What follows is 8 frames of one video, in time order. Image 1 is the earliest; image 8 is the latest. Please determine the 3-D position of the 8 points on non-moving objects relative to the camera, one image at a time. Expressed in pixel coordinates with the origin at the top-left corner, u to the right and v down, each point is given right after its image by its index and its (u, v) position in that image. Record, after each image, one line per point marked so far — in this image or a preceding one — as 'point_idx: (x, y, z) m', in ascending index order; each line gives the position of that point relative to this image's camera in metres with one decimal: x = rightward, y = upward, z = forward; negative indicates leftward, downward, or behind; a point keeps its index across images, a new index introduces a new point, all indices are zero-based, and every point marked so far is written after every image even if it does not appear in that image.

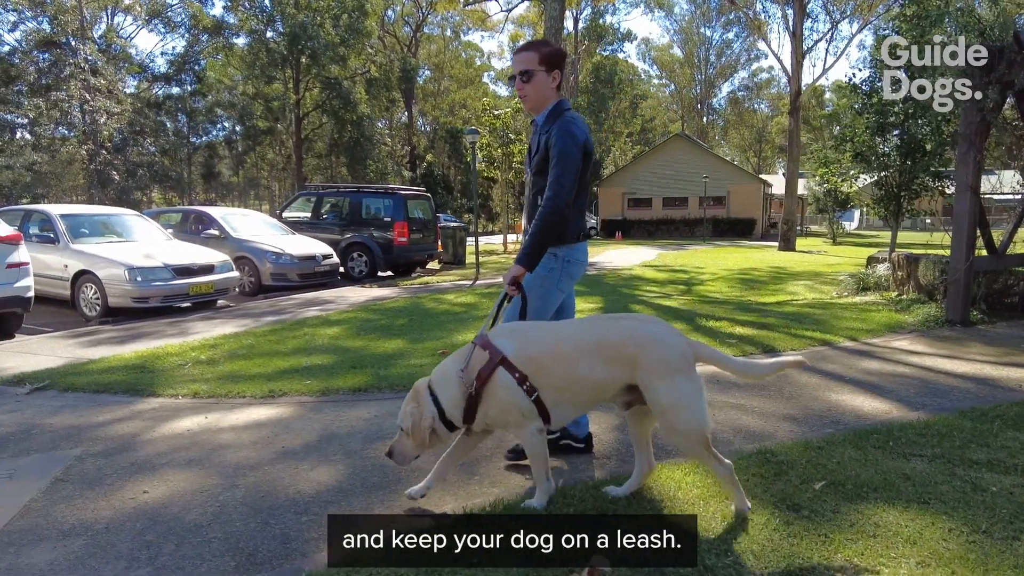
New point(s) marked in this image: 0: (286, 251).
0: (-4.6, +0.8, +13.3) m
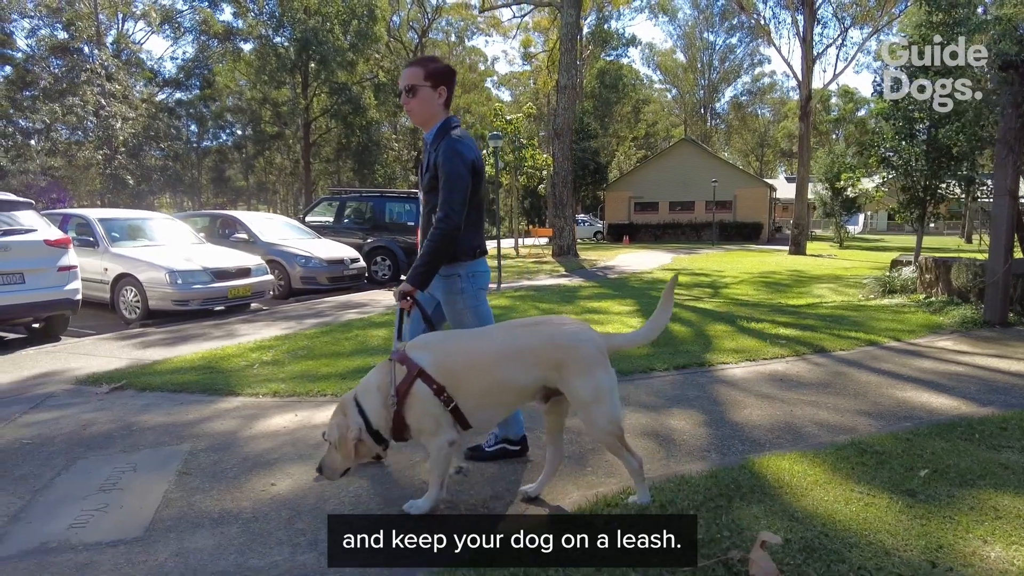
0: (-4.0, +0.7, +13.5) m
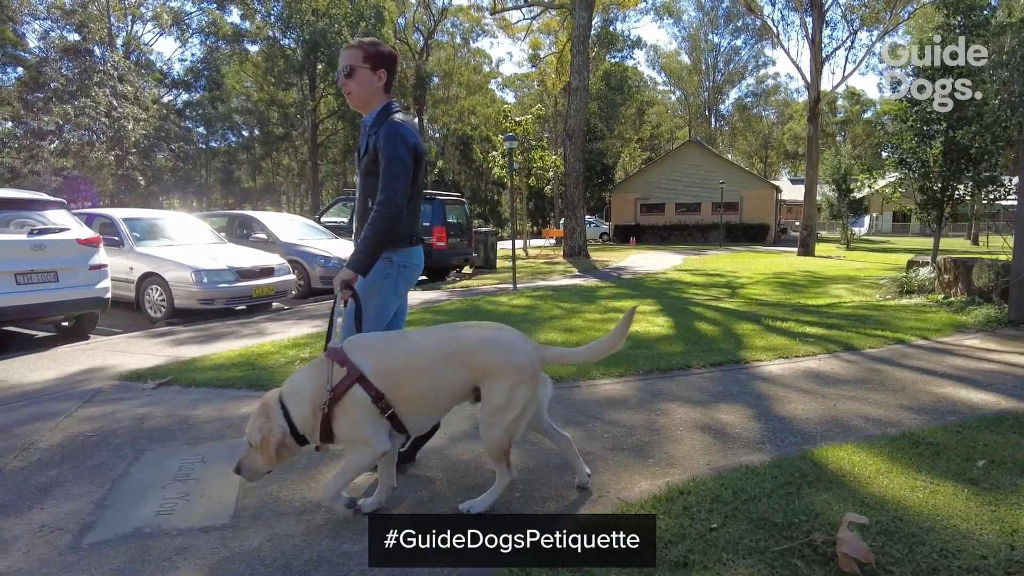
0: (-3.7, +0.7, +13.6) m
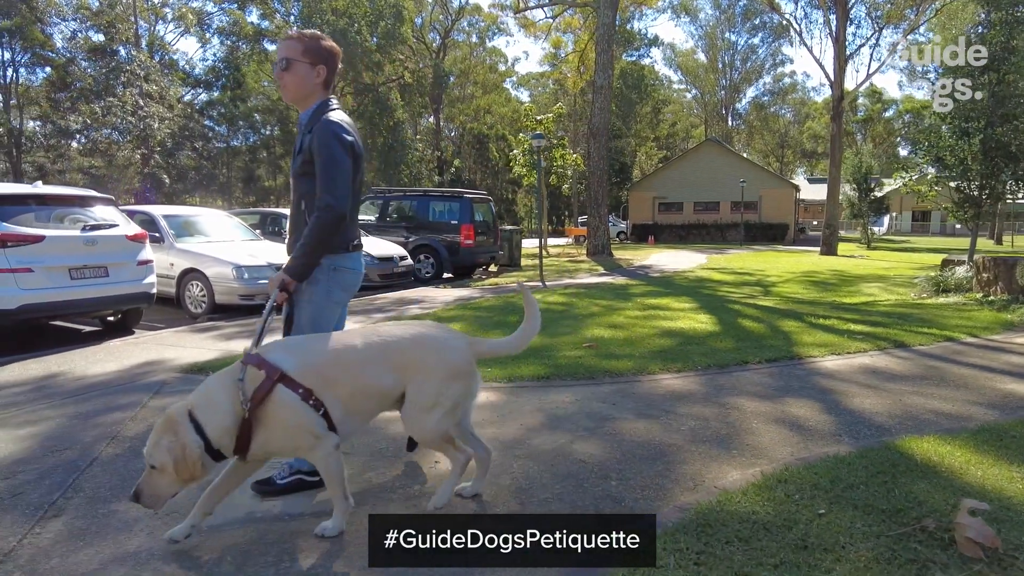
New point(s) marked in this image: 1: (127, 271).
0: (-3.1, +0.7, +13.7) m
1: (-5.3, +0.2, +9.0) m
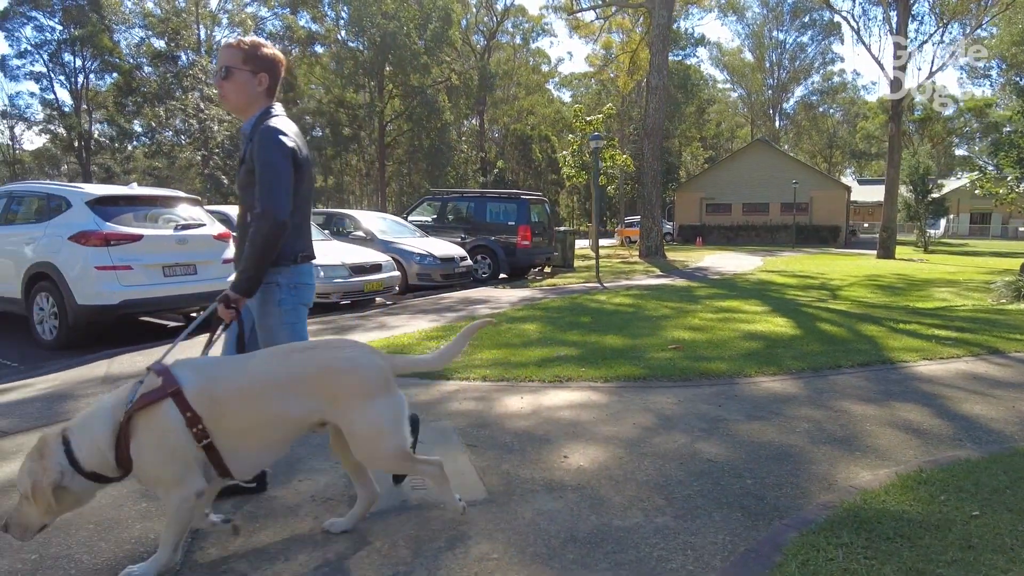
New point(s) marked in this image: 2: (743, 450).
0: (-1.8, +0.8, +14.0) m
1: (-4.3, +0.3, +9.4) m
2: (+1.3, -0.9, +3.6) m
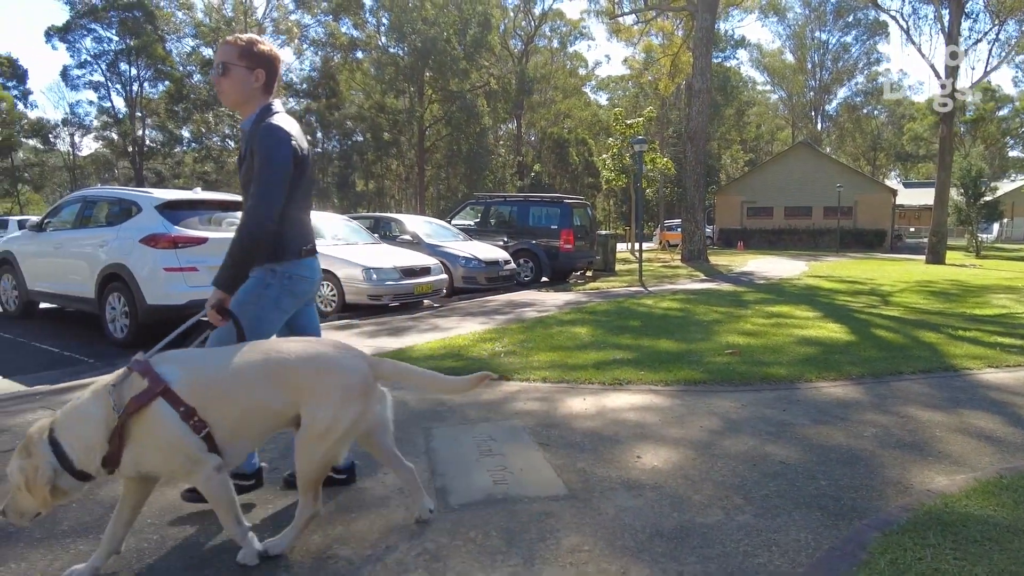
0: (-0.8, +0.7, +14.2) m
1: (-3.6, +0.2, +9.7) m
2: (+1.7, -0.9, +3.7) m
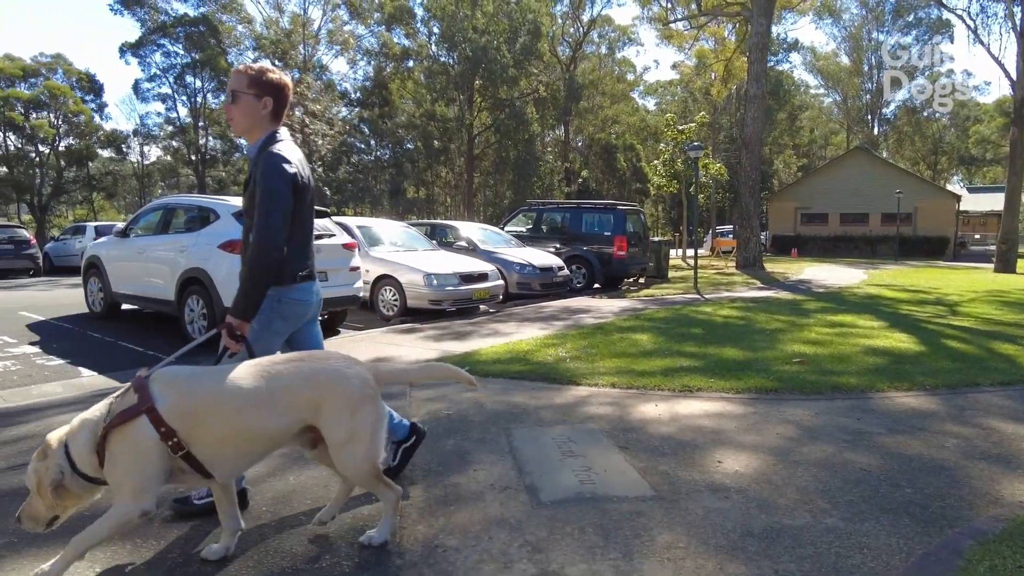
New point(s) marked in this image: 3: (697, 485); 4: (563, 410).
0: (+0.4, +0.6, +14.4) m
1: (-2.7, +0.2, +10.1) m
2: (+2.2, -1.0, +3.7) m
3: (+0.9, -1.0, +3.4) m
4: (+0.4, -0.9, +4.9) m
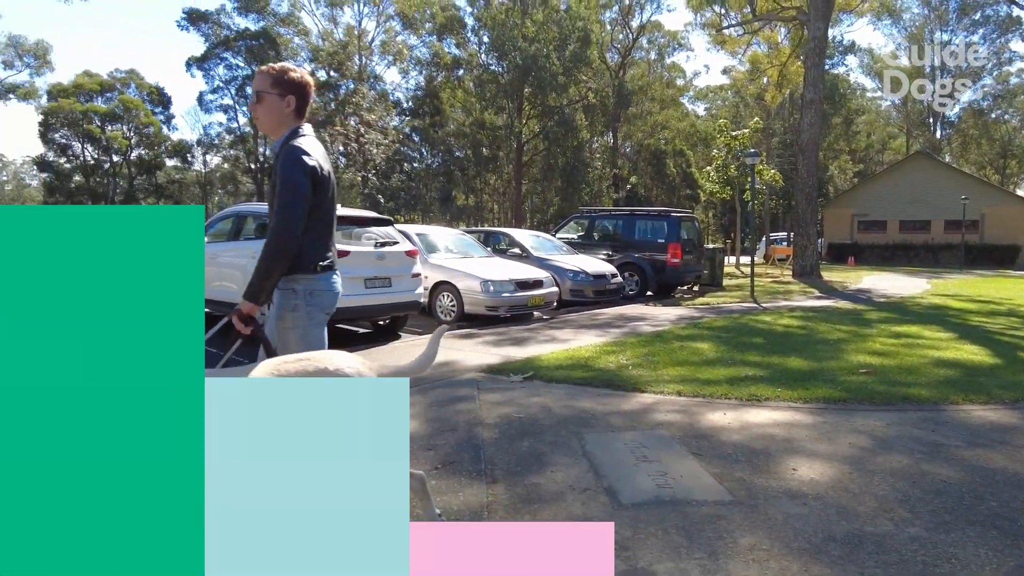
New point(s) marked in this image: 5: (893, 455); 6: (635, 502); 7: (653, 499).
0: (+1.6, +0.4, +14.4) m
1: (-1.8, +0.1, +10.4) m
2: (+2.6, -1.0, +3.7) m
3: (+1.4, -1.1, +3.5) m
4: (+0.9, -1.0, +5.0) m
5: (+2.3, -1.0, +4.0) m
6: (+0.6, -1.1, +3.3) m
7: (+0.7, -1.1, +3.3) m
